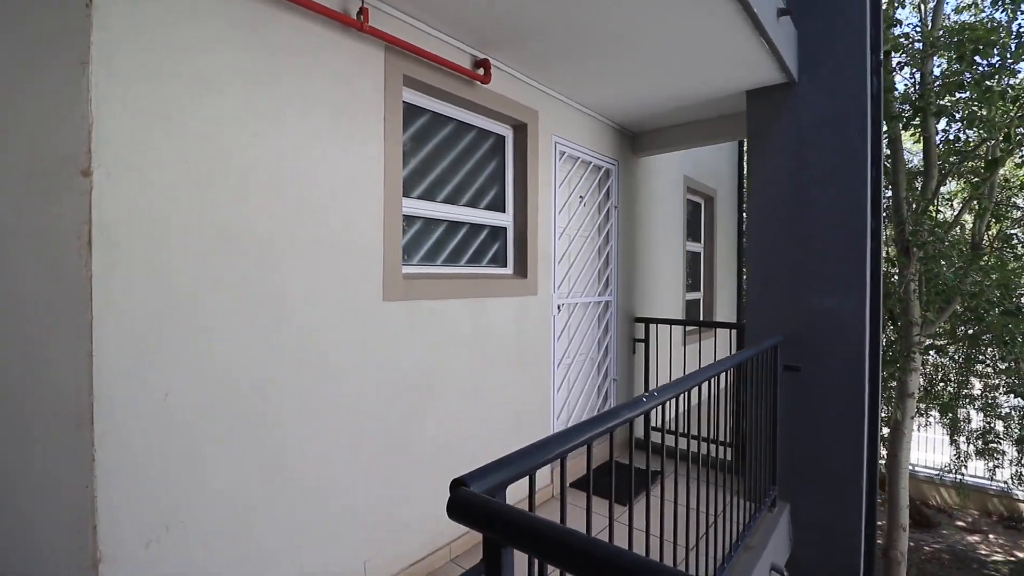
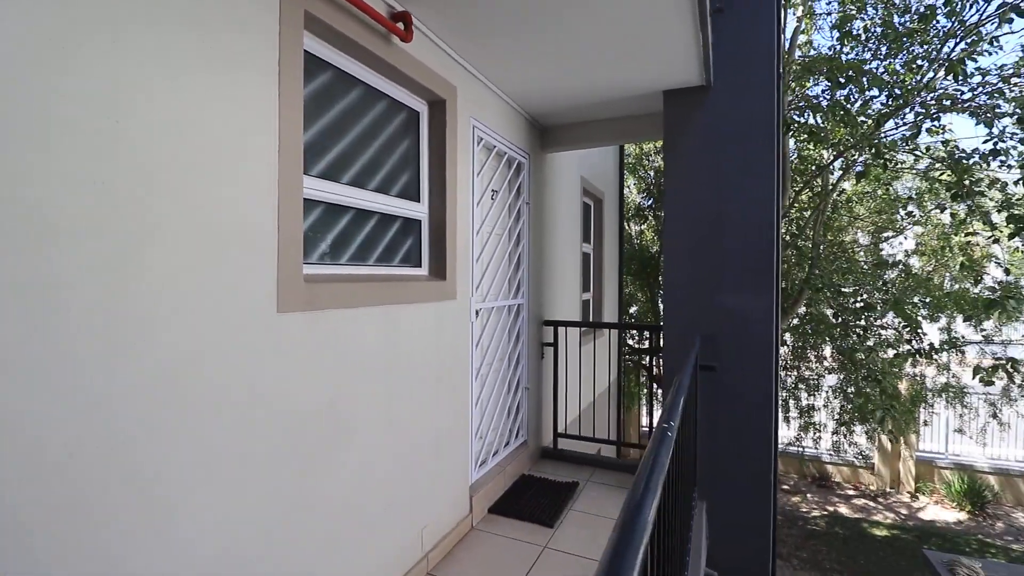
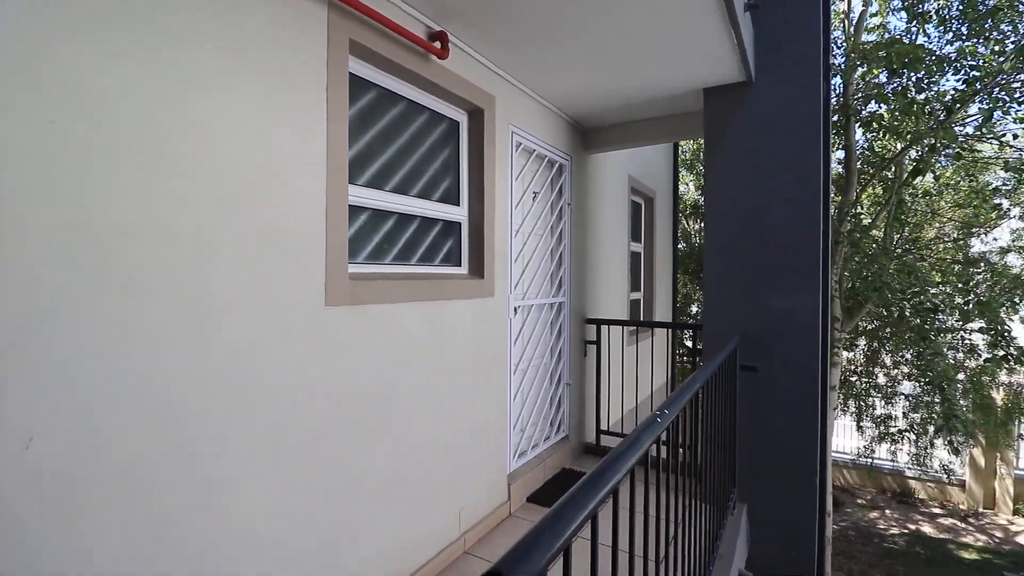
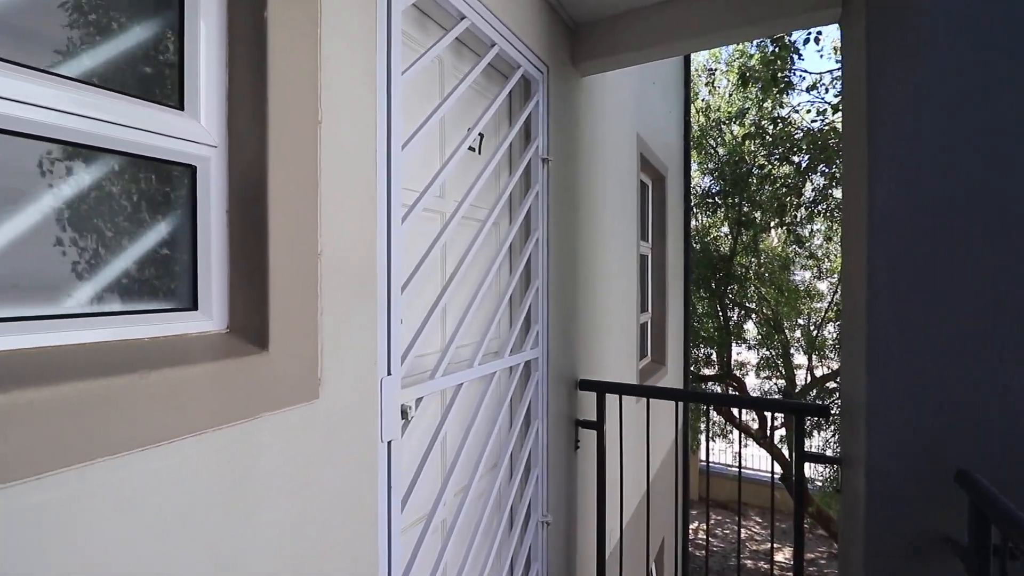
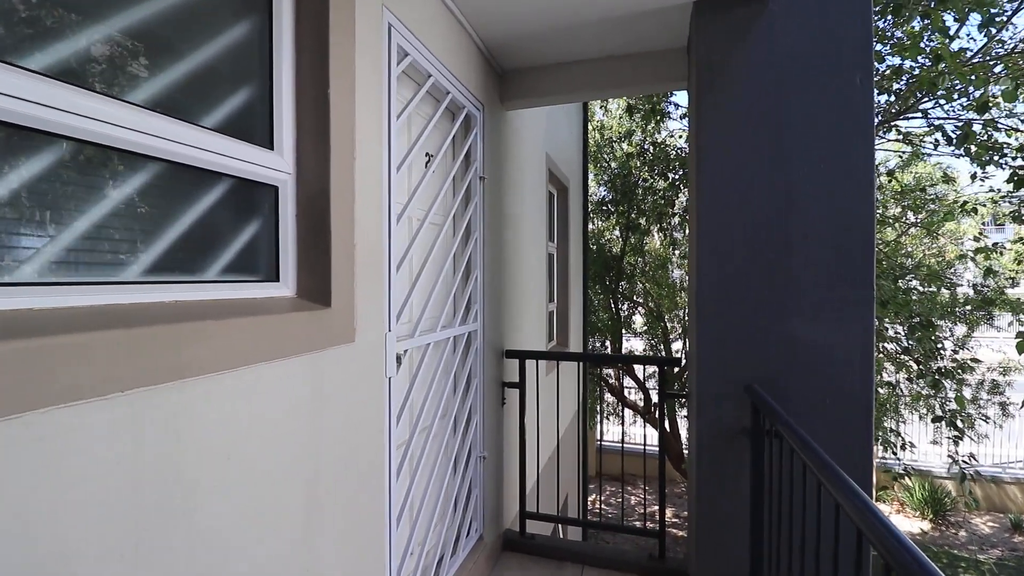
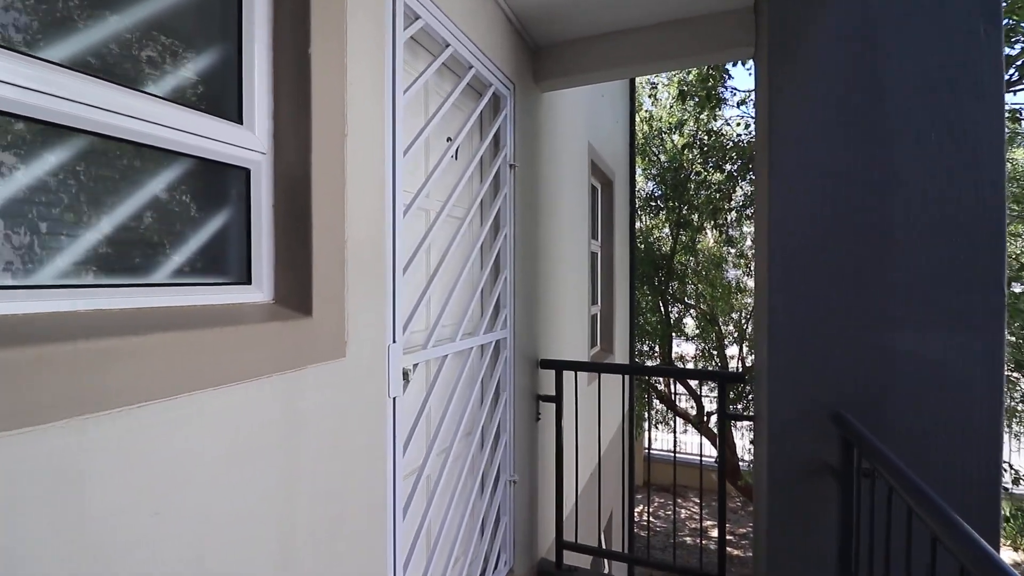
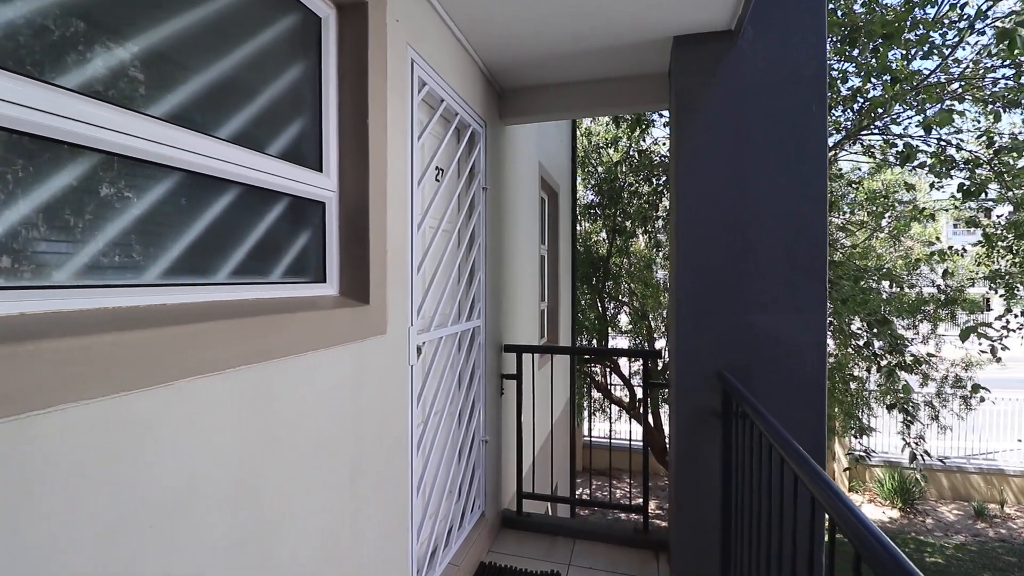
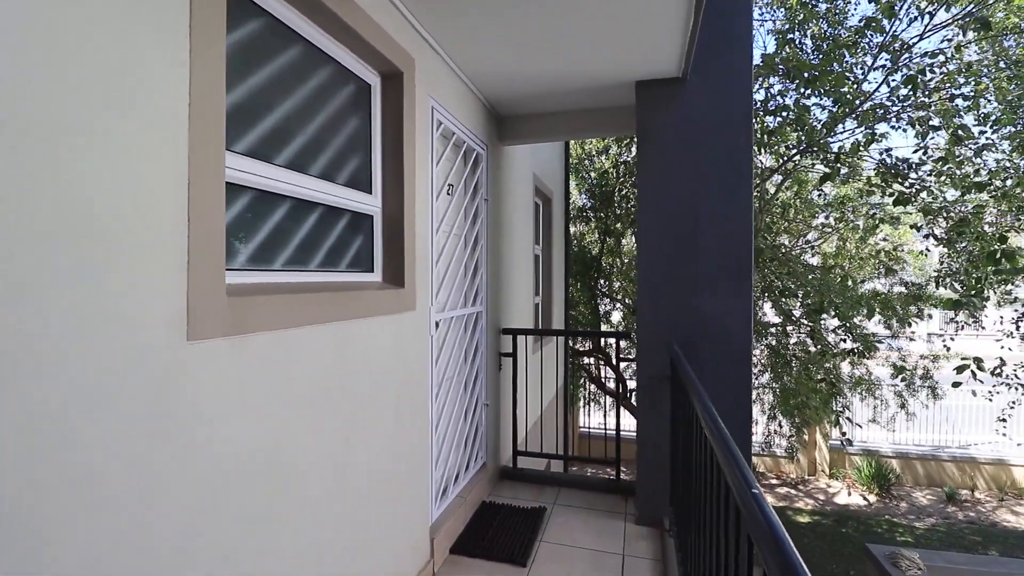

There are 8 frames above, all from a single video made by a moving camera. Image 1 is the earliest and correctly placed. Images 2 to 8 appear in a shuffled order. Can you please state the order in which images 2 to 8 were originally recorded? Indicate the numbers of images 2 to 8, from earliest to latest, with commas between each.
3, 2, 8, 7, 5, 6, 4
